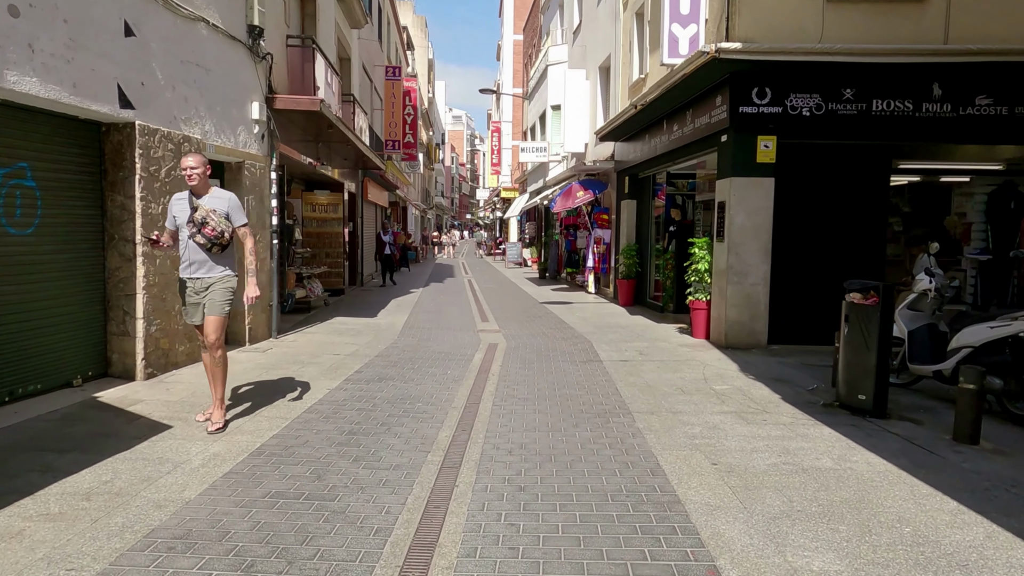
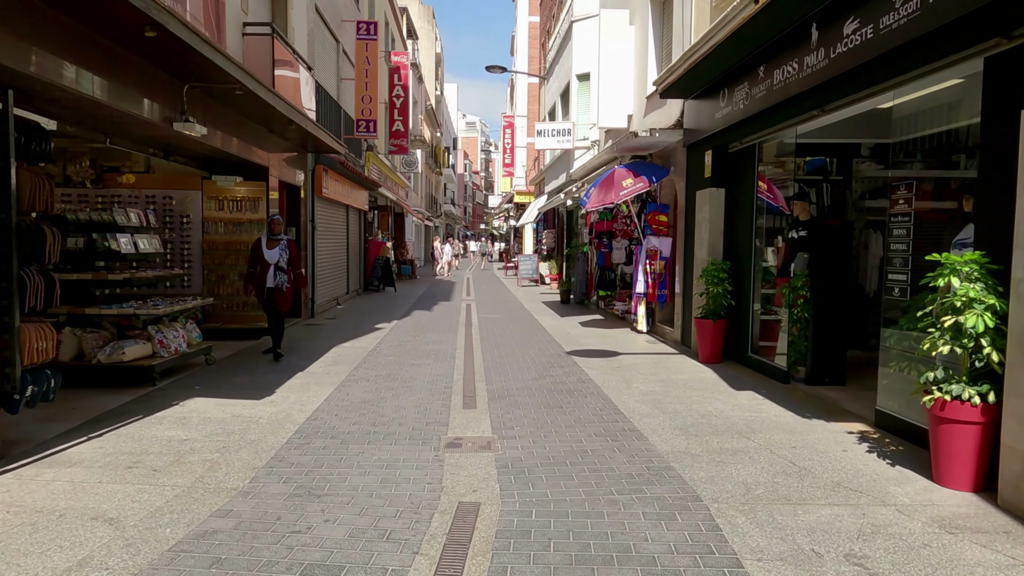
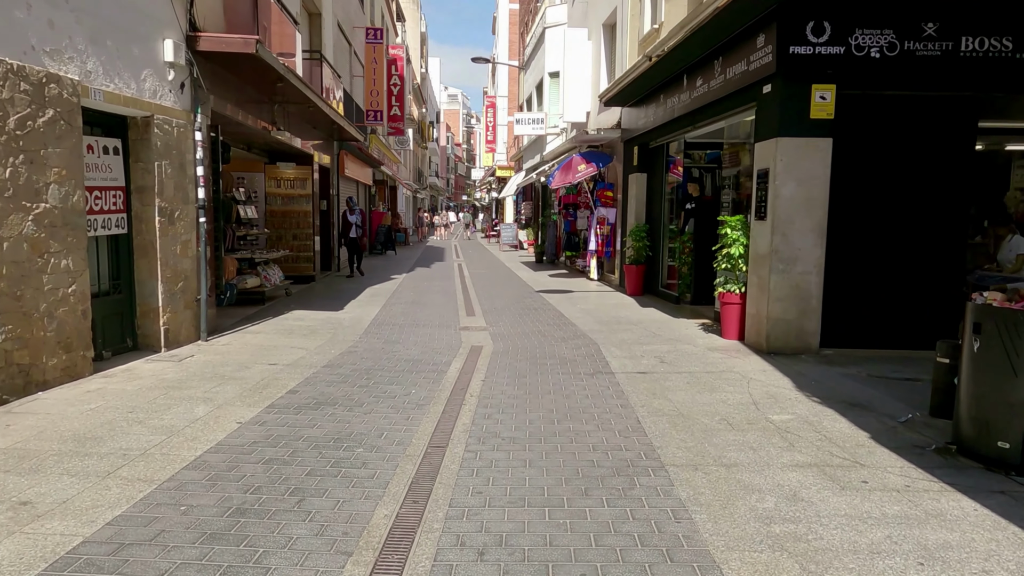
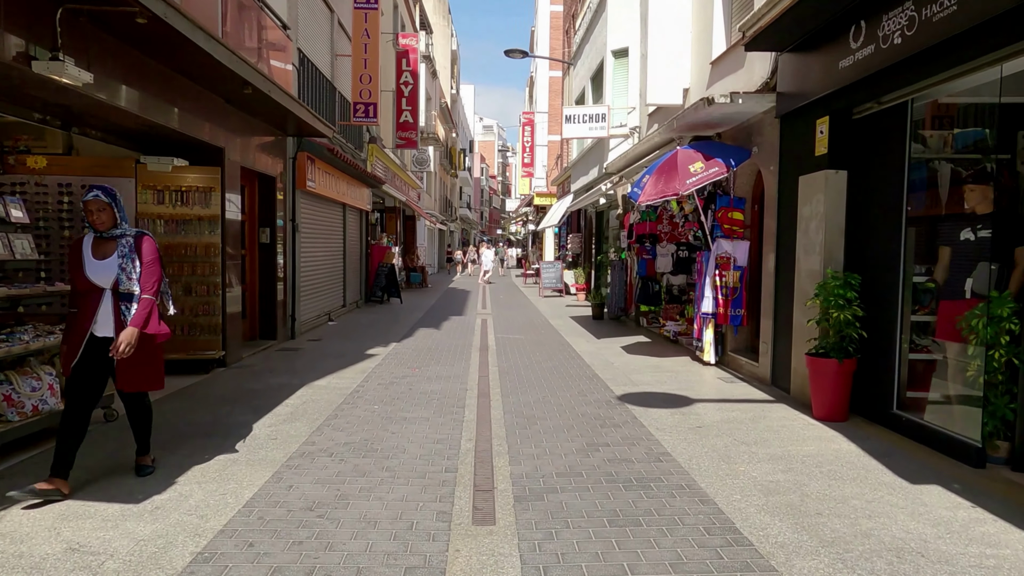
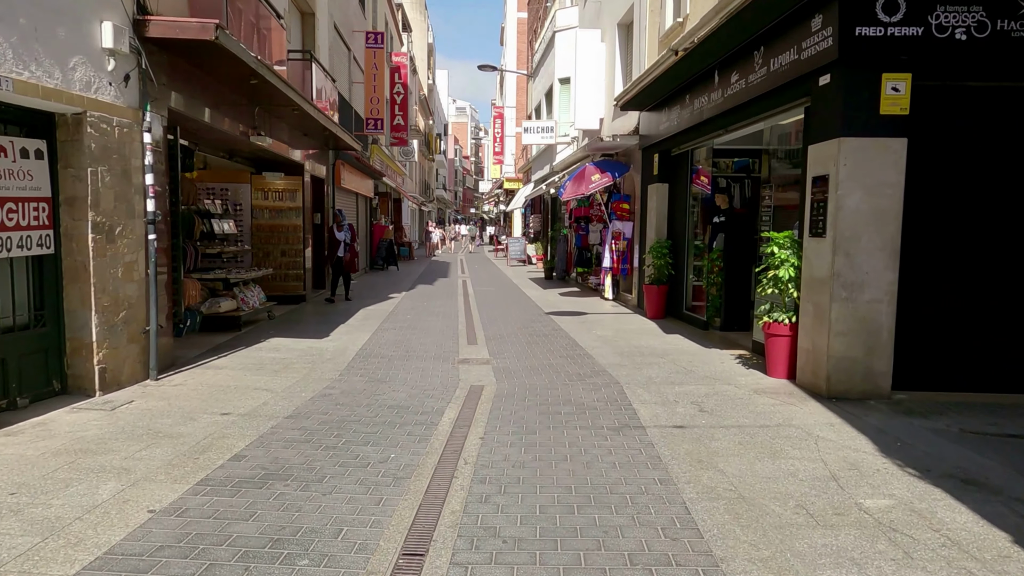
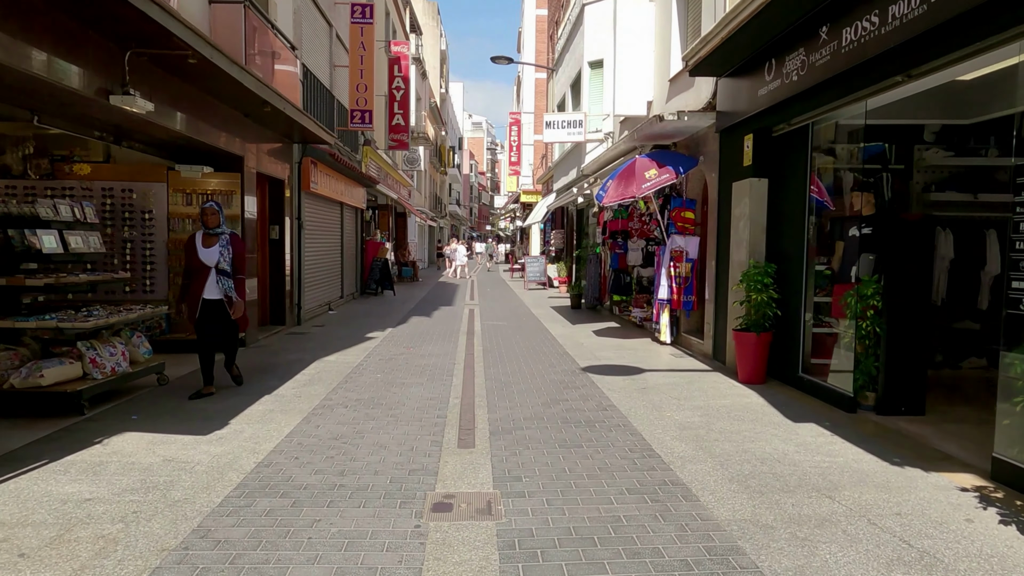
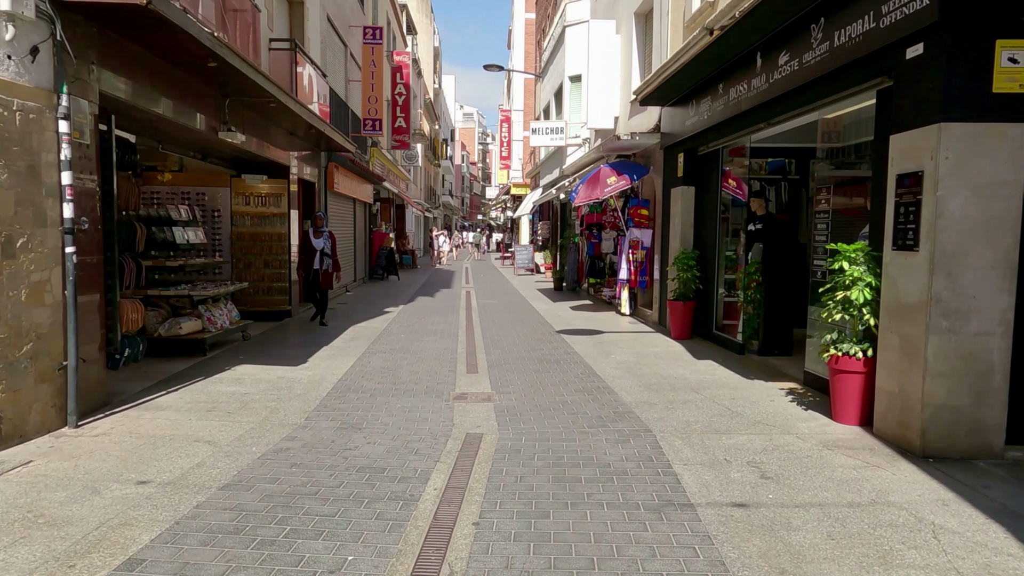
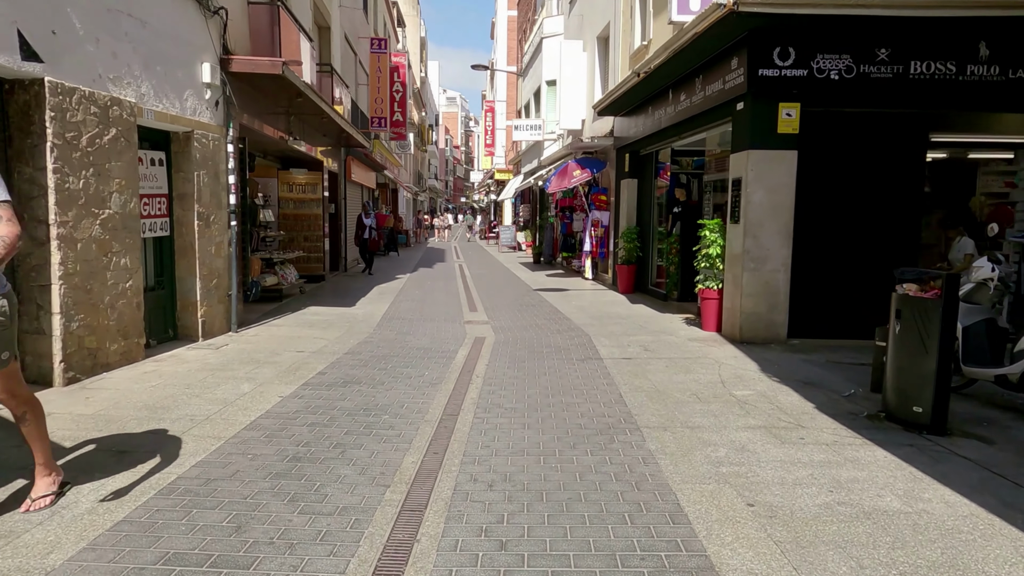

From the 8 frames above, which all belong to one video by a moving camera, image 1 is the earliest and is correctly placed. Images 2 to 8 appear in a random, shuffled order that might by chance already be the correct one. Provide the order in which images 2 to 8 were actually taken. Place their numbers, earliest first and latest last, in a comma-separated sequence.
8, 3, 5, 7, 2, 6, 4
